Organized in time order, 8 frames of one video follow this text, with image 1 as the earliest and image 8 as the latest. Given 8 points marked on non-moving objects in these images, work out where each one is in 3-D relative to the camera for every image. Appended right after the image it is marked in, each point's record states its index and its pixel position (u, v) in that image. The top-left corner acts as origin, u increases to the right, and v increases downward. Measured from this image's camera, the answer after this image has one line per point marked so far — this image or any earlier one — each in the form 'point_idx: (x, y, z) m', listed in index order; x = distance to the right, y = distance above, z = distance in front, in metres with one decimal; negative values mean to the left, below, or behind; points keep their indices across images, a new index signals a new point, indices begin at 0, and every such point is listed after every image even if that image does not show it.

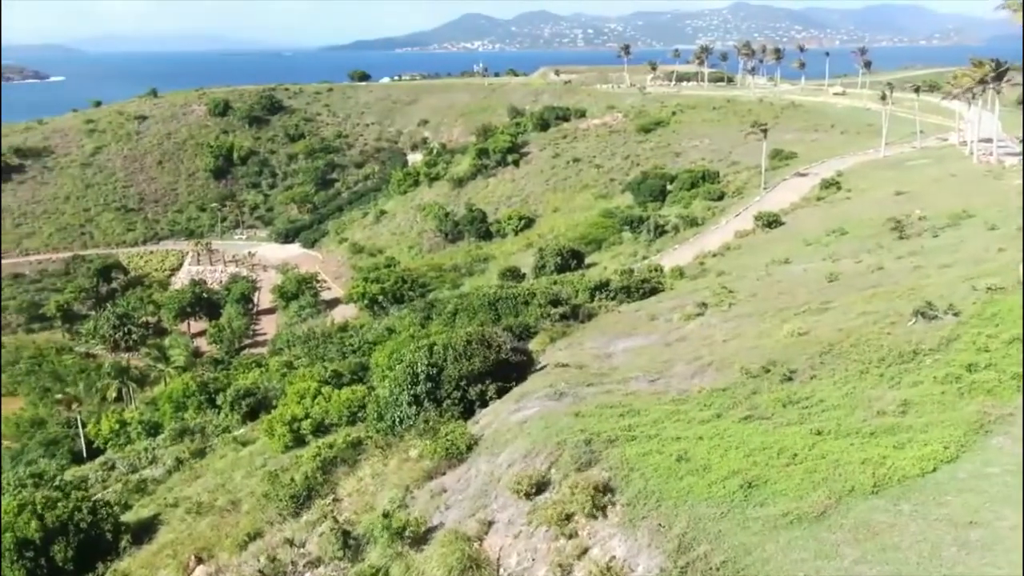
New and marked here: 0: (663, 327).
0: (+2.9, -0.8, +19.9) m
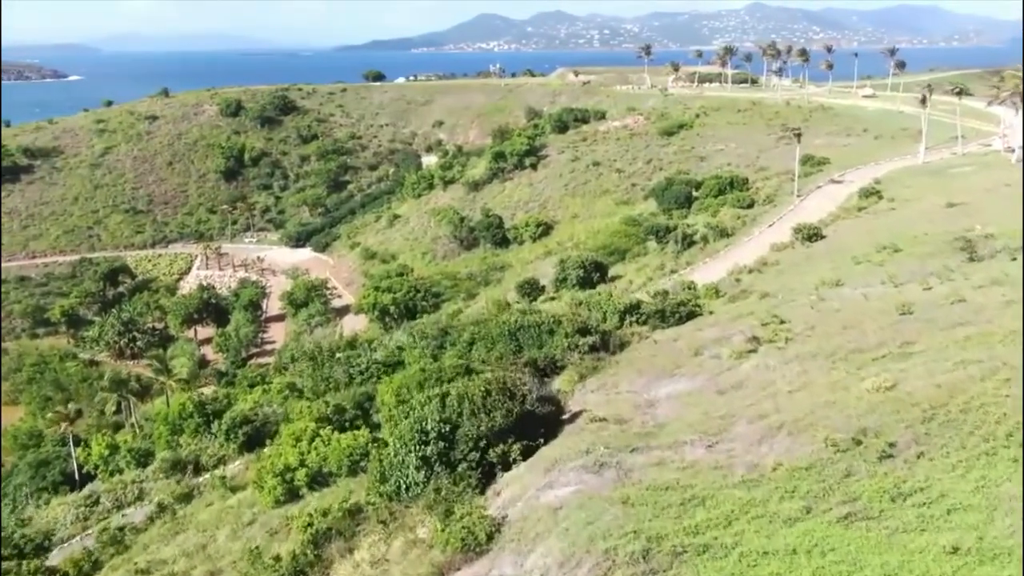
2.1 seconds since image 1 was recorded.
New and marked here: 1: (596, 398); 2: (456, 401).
0: (+3.3, -1.3, +17.2) m
1: (+1.4, -1.8, +16.6) m
2: (-0.8, -1.6, +14.6) m
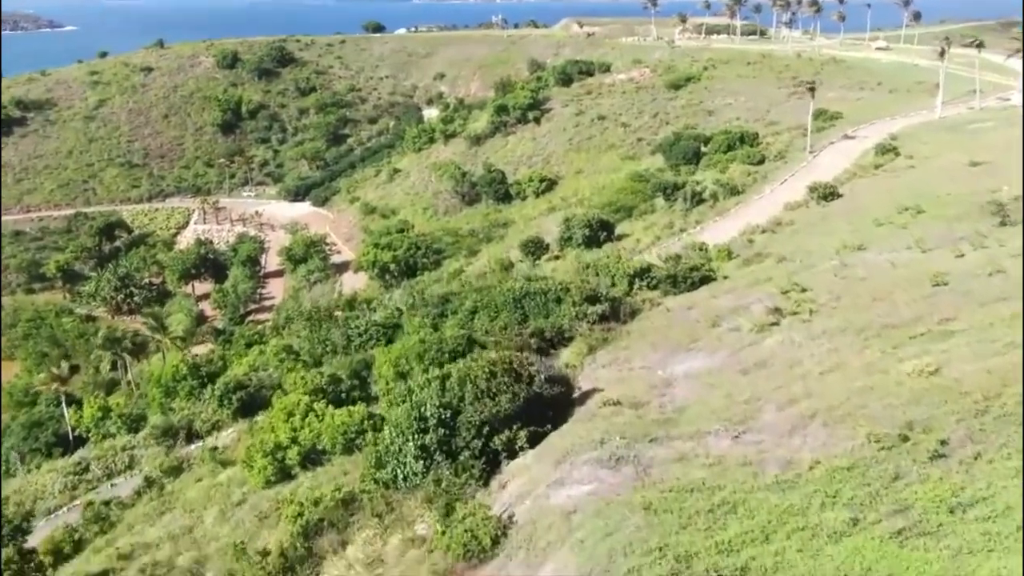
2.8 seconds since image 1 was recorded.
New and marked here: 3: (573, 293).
0: (+3.4, -0.8, +16.1) m
1: (+1.4, -1.3, +15.5) m
2: (-0.7, -1.3, +13.5) m
3: (+1.2, -0.2, +20.0) m
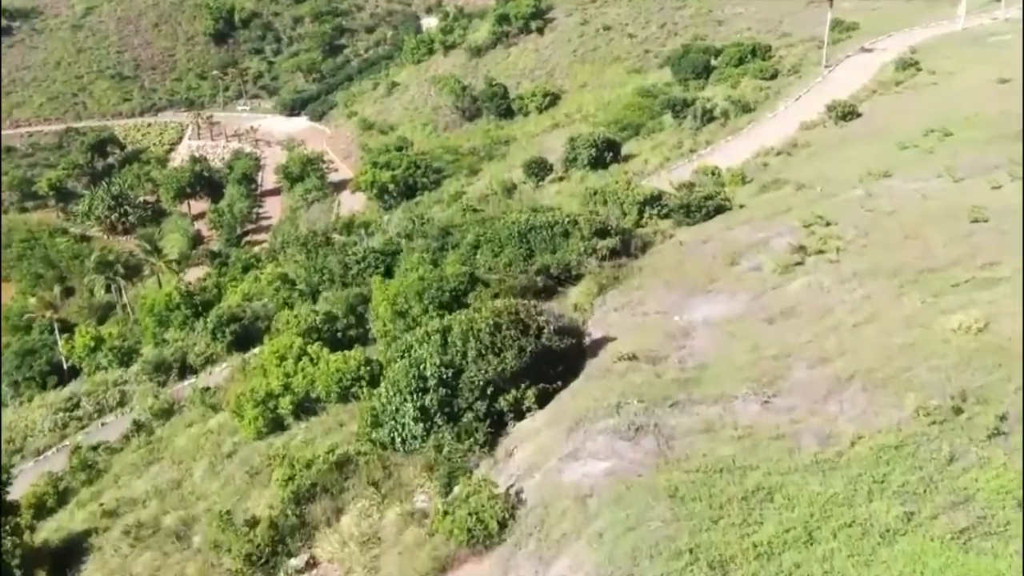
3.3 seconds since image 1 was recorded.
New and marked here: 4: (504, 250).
0: (+3.5, +0.1, +15.0) m
1: (+1.5, -0.5, +14.5) m
2: (-0.6, -0.6, +12.4) m
3: (+1.3, +1.1, +18.9) m
4: (-0.2, +0.7, +19.0) m
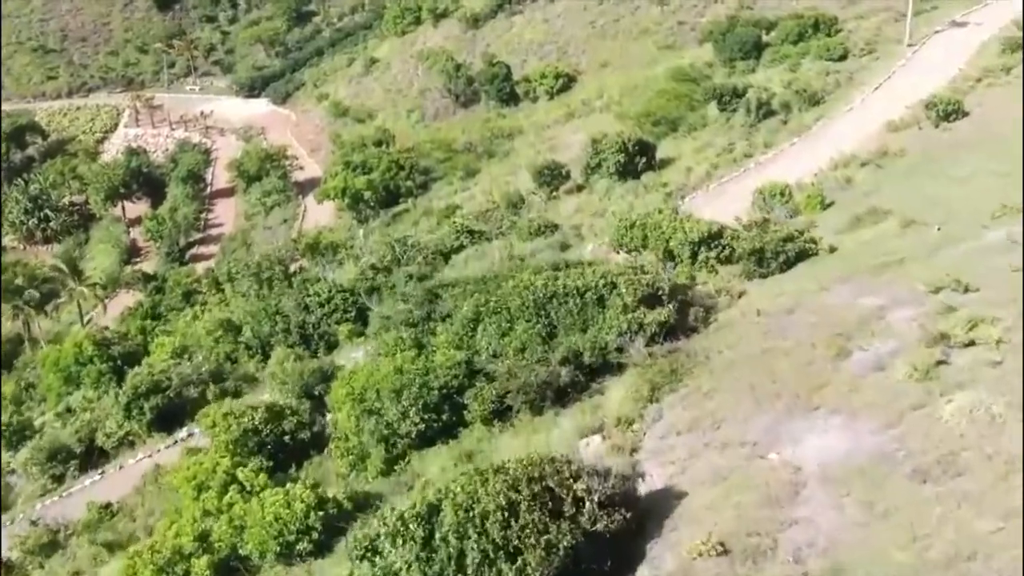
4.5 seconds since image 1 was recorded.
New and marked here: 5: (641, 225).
0: (+3.7, -1.1, +10.5) m
1: (+1.8, -1.7, +10.0) m
2: (-0.4, -1.8, +8.1) m
3: (+1.6, 0.0, +14.4) m
4: (+0.1, -0.4, +14.6) m
5: (+2.6, +1.2, +19.8) m
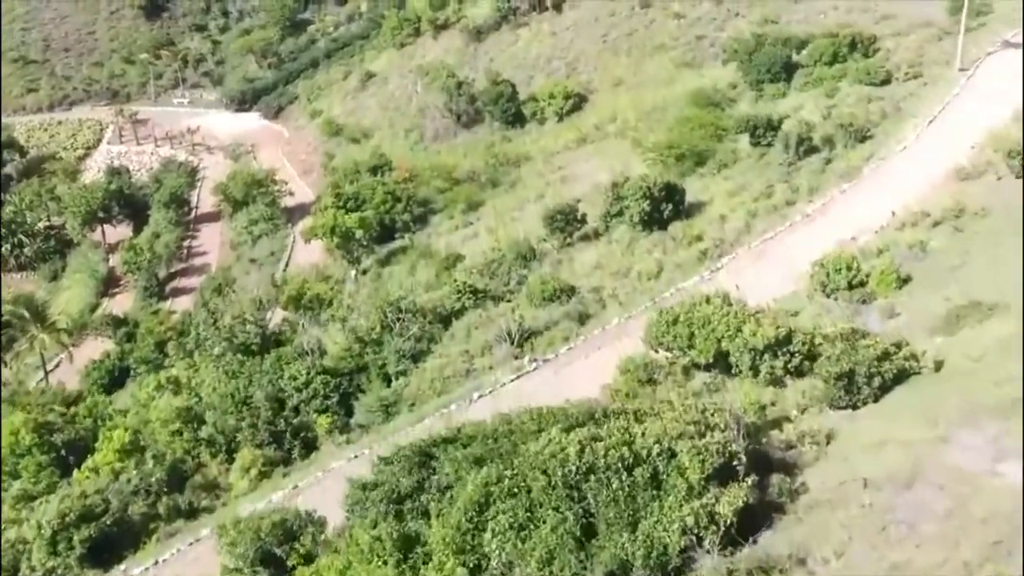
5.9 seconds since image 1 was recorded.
0: (+3.9, -2.8, +6.8) m
1: (+2.0, -3.4, +6.3) m
2: (-0.2, -3.5, +4.3) m
3: (+1.8, -1.7, +10.7) m
4: (+0.3, -2.1, +10.9) m
5: (+2.8, -0.5, +16.1) m
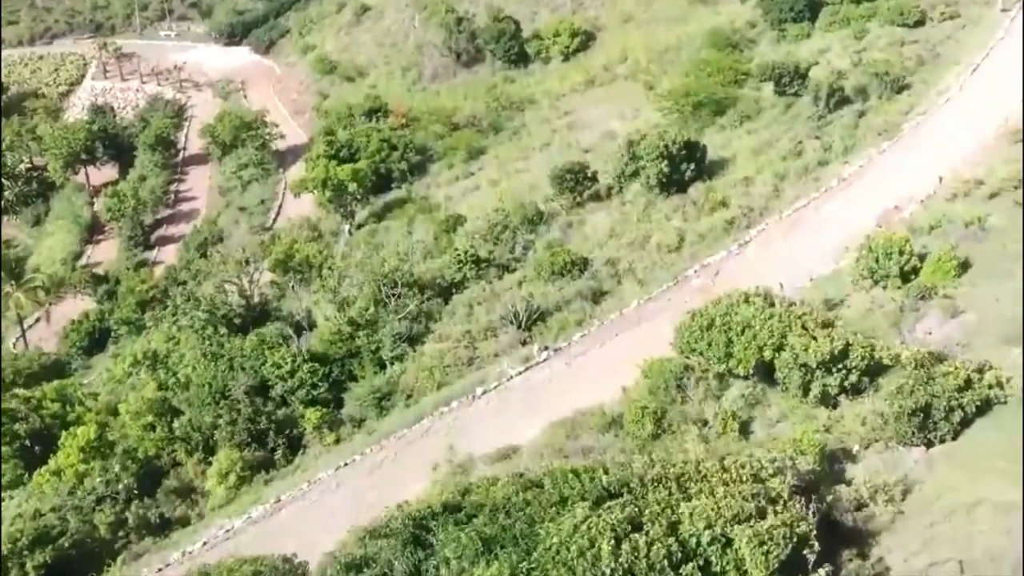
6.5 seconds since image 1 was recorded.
0: (+4.1, -3.4, +4.9) m
1: (+2.1, -4.0, +4.4) m
2: (-0.1, -4.3, +2.4) m
3: (+1.9, -2.1, +8.7) m
4: (+0.5, -2.4, +8.9) m
5: (+2.9, -0.5, +14.0) m
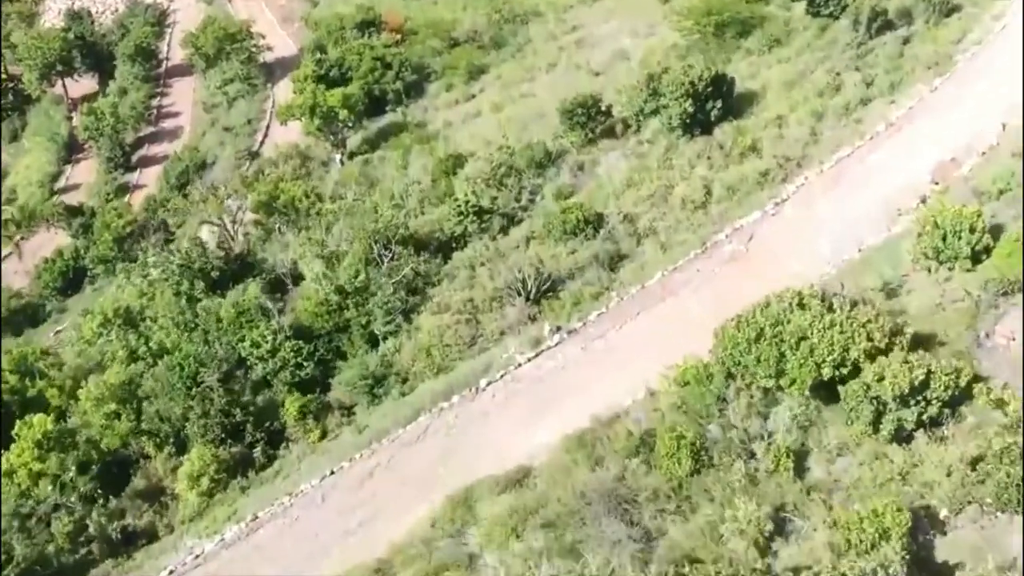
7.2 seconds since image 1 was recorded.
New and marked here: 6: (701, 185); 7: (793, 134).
0: (+4.2, -4.4, +3.0) m
1: (+2.2, -5.0, +2.6) m
2: (0.0, -5.4, +0.7) m
3: (+2.1, -2.6, +6.7) m
4: (+0.6, -2.9, +7.0) m
5: (+3.0, -0.5, +11.8) m
6: (+3.6, +1.9, +19.2) m
7: (+5.5, +2.7, +19.5) m
